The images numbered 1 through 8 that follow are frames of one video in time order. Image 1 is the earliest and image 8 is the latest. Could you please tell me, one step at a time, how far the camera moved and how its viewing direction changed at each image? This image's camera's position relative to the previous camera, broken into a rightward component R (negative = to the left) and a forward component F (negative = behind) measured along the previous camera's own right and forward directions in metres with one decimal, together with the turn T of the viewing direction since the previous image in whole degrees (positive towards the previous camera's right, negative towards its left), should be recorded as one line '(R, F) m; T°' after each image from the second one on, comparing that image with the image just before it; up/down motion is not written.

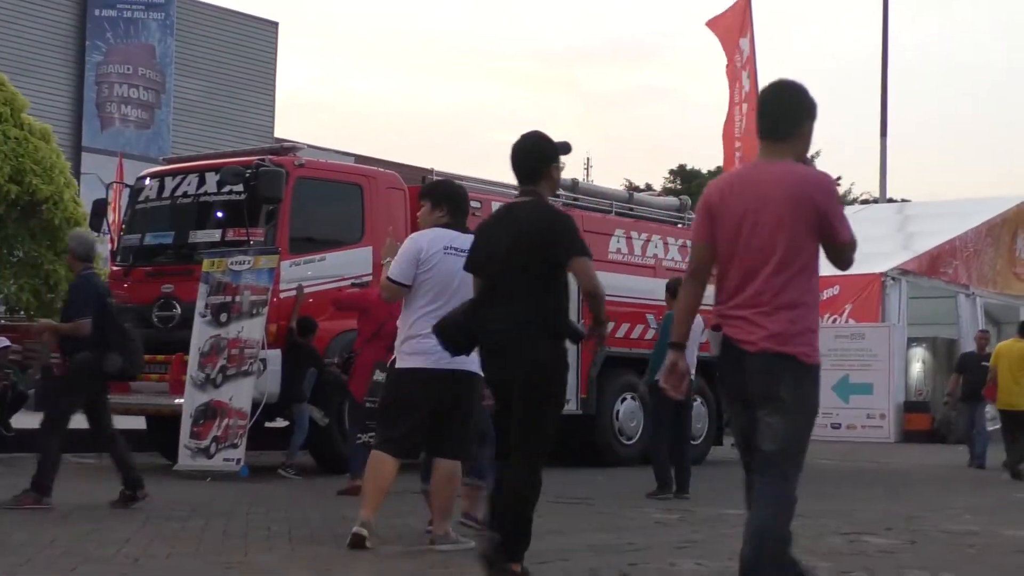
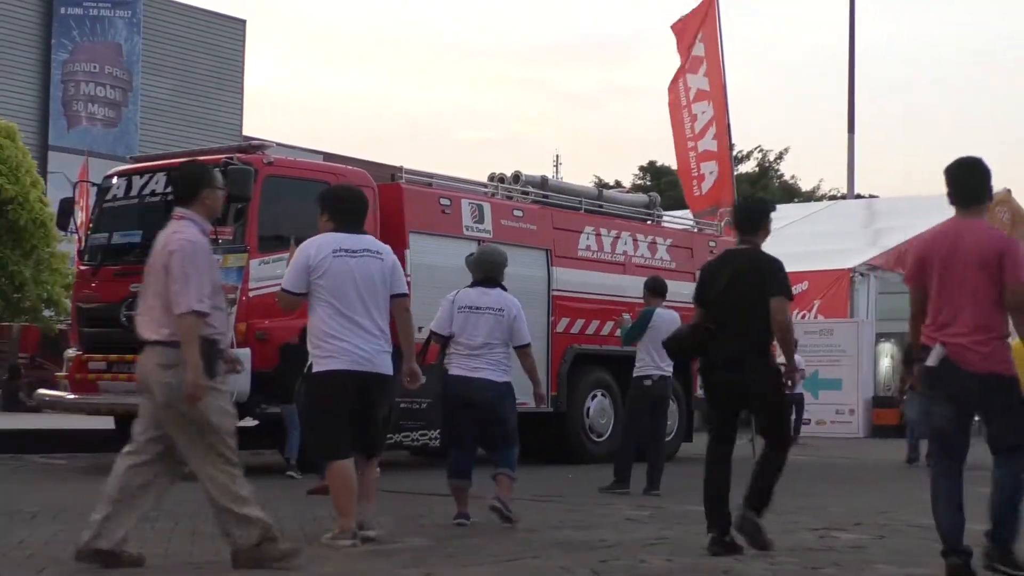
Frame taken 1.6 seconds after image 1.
(+0.2, 0.0) m; 0°
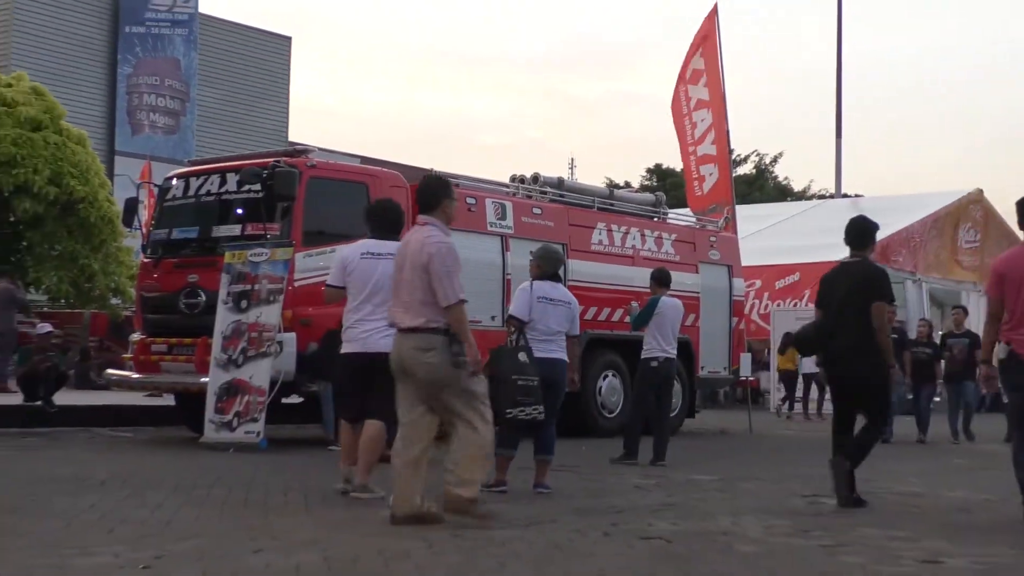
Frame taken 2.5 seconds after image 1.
(0.0, -1.0) m; -1°
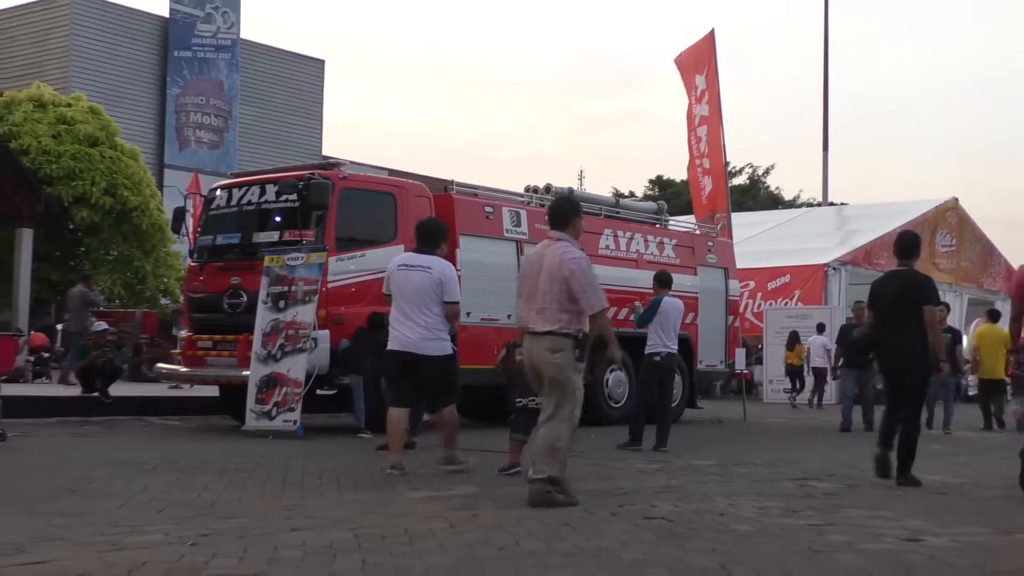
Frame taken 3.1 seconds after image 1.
(0.0, -0.9) m; -1°
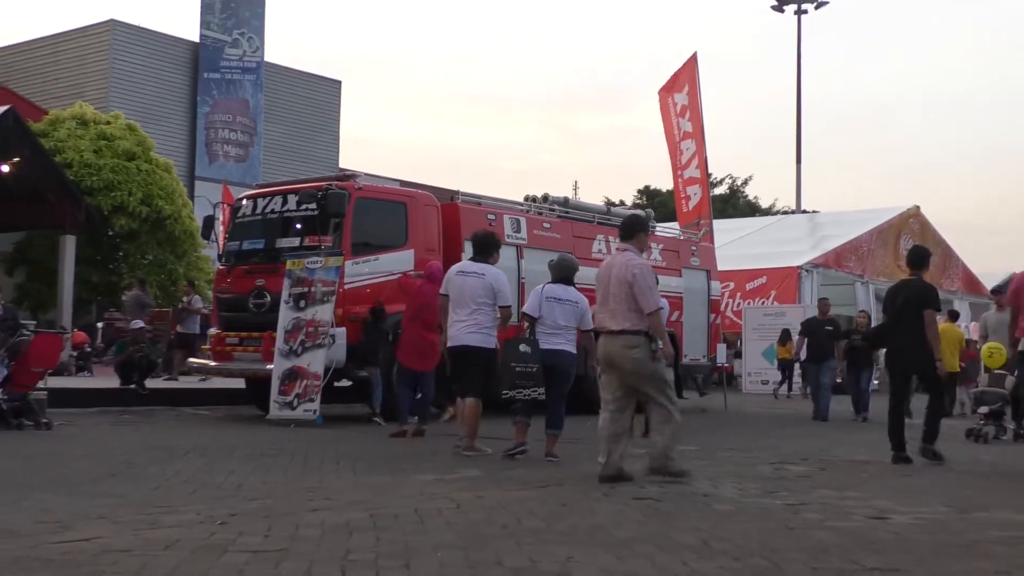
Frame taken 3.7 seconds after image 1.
(+0.1, -1.0) m; 0°
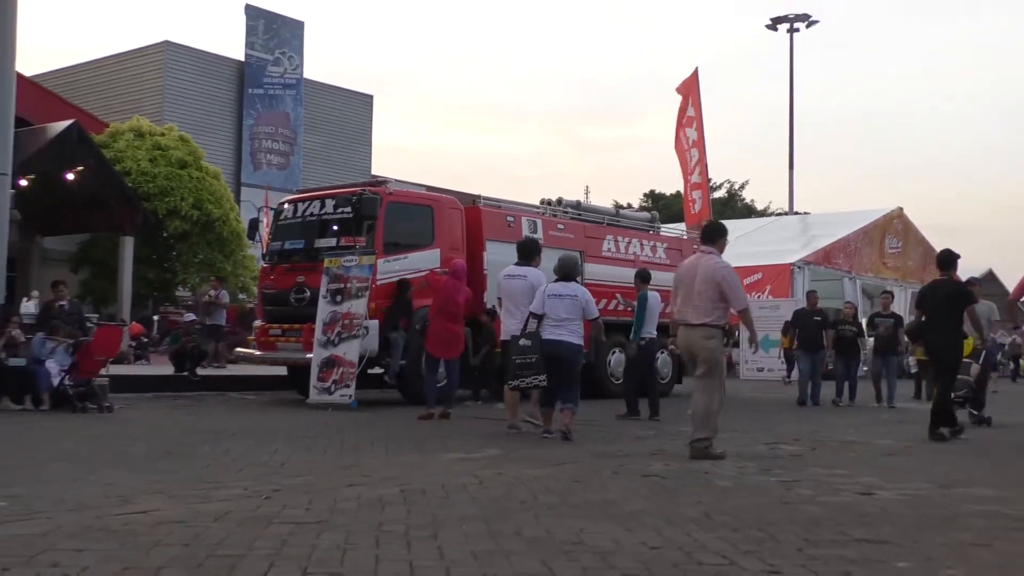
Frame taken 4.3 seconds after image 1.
(+0.1, -1.1) m; -1°
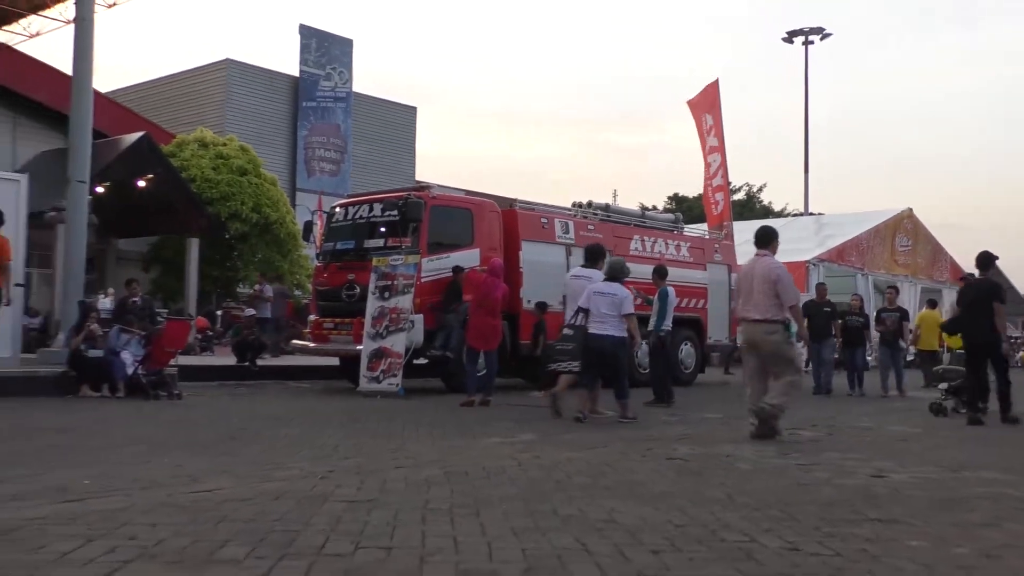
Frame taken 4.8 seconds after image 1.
(+0.1, -1.0) m; -2°
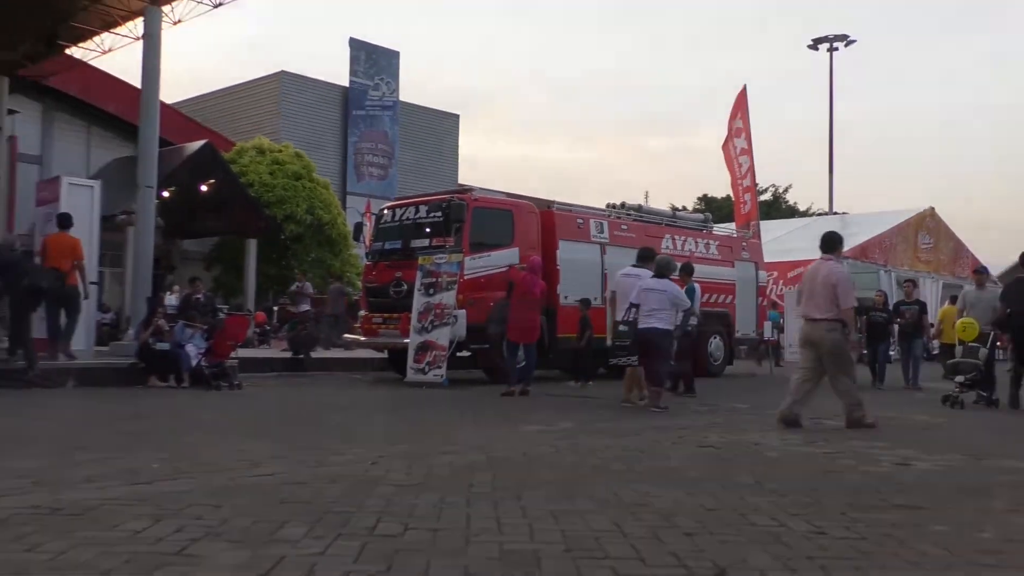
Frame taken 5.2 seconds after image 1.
(+0.1, -0.8) m; -3°
